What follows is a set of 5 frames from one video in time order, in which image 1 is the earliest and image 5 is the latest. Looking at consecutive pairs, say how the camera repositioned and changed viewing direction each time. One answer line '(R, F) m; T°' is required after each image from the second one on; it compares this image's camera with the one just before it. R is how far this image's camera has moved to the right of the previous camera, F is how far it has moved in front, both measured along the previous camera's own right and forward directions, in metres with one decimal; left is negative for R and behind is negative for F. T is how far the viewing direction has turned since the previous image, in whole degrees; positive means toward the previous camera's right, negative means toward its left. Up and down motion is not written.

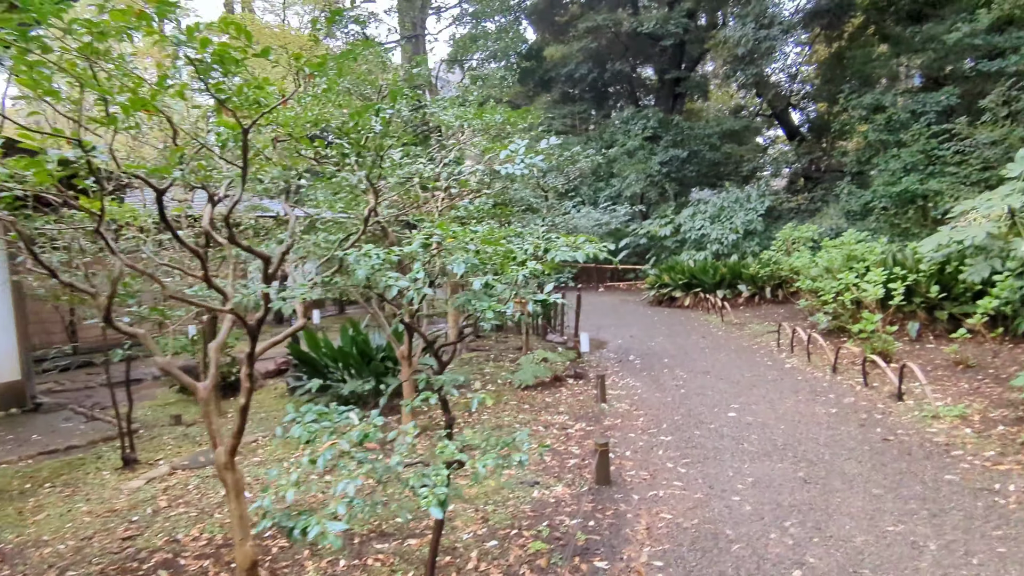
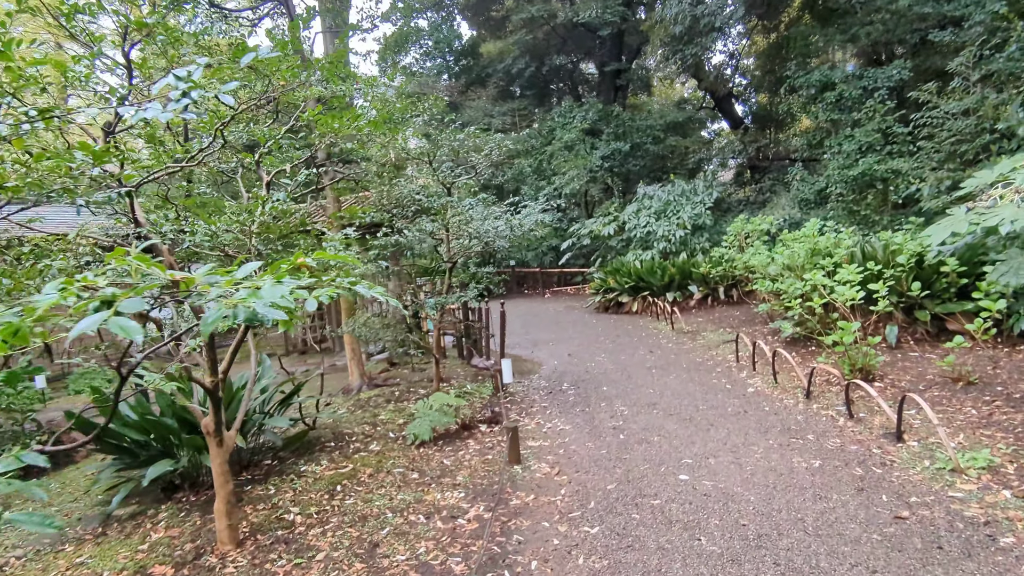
(+0.5, +1.1) m; +4°
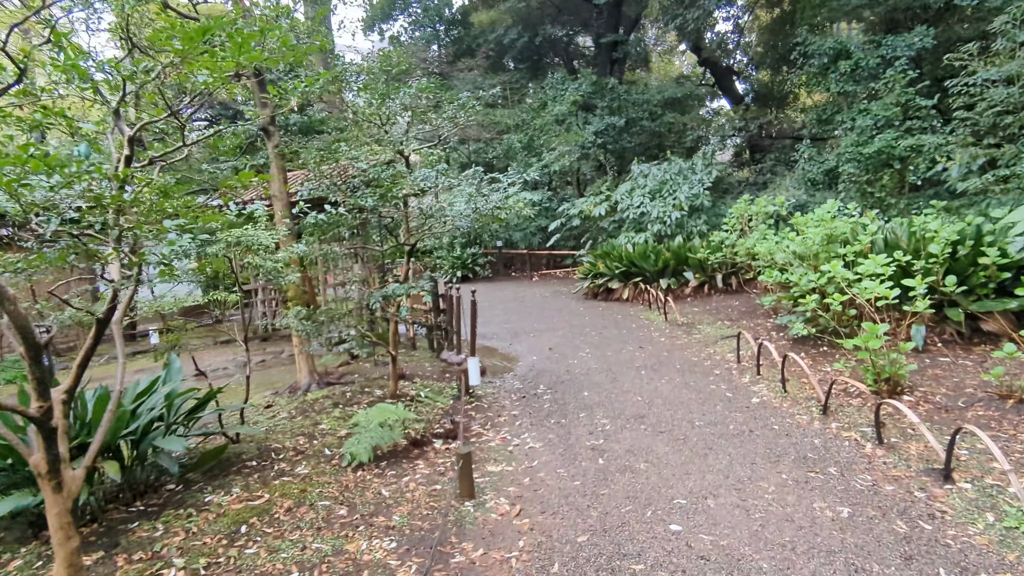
(+0.2, +0.7) m; +1°
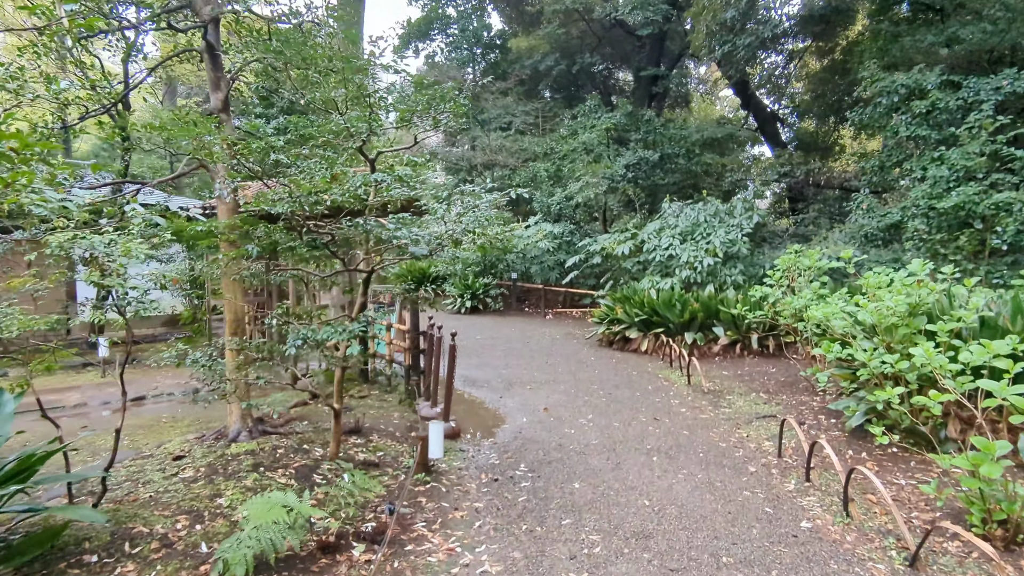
(+0.2, +0.9) m; -2°
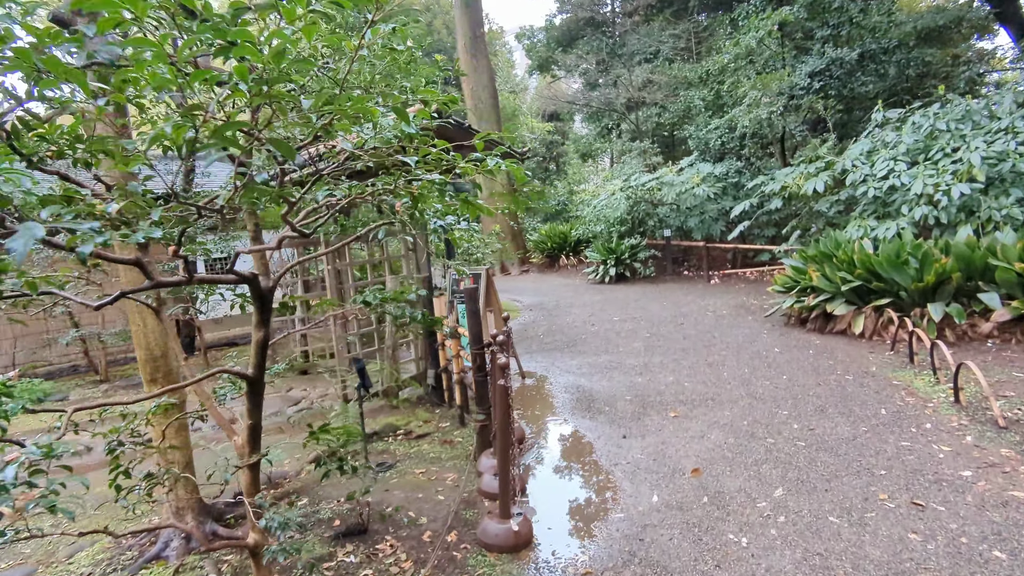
(+0.3, +2.0) m; -16°
